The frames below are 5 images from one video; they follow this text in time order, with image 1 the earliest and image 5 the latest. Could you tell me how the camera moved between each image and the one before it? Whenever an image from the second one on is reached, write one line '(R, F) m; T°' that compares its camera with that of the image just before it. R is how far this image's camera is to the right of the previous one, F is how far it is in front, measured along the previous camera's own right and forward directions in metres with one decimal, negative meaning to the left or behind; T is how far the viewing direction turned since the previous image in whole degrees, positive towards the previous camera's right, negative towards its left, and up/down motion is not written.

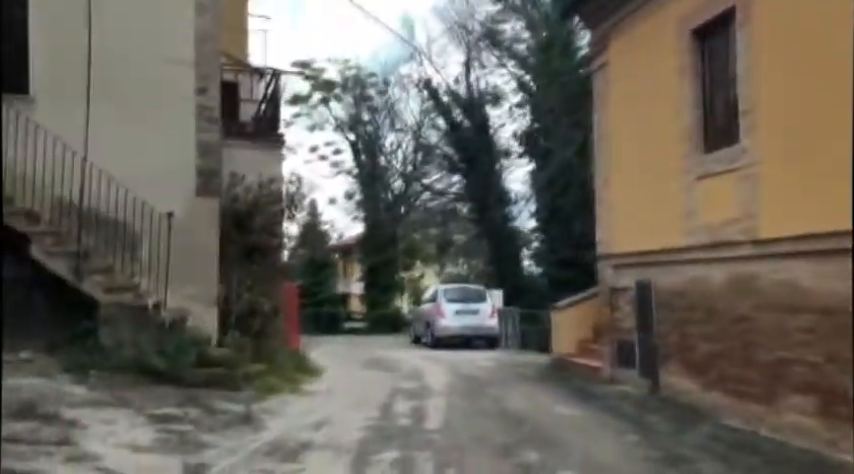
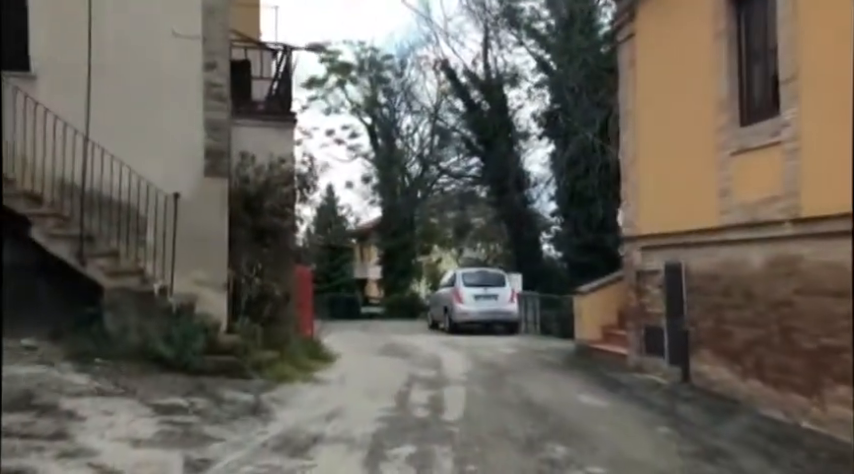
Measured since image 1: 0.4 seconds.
(0.0, +0.5) m; -1°
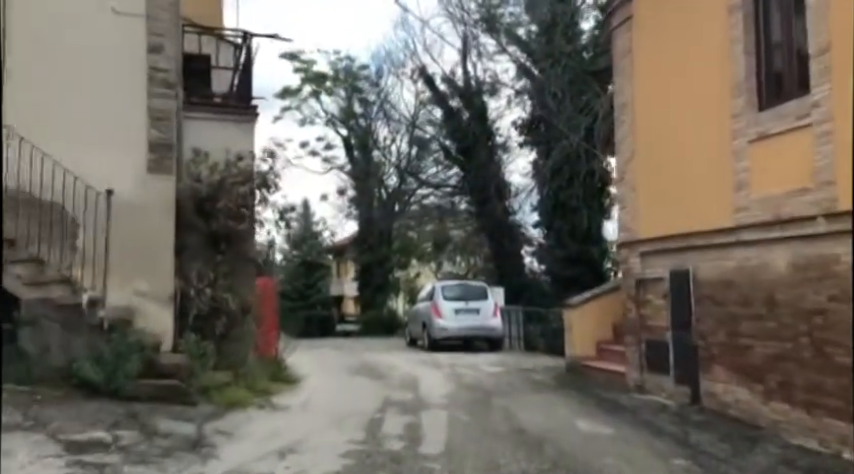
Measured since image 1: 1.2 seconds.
(0.0, +1.1) m; +2°
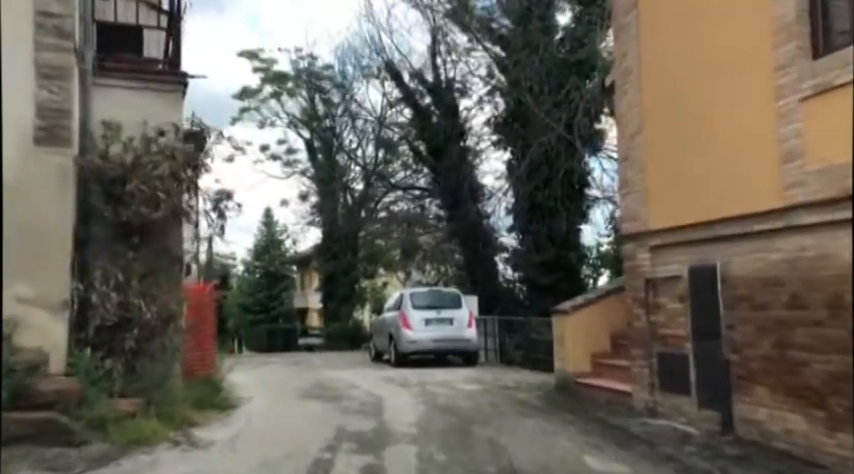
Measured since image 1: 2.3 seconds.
(0.0, +1.7) m; +3°
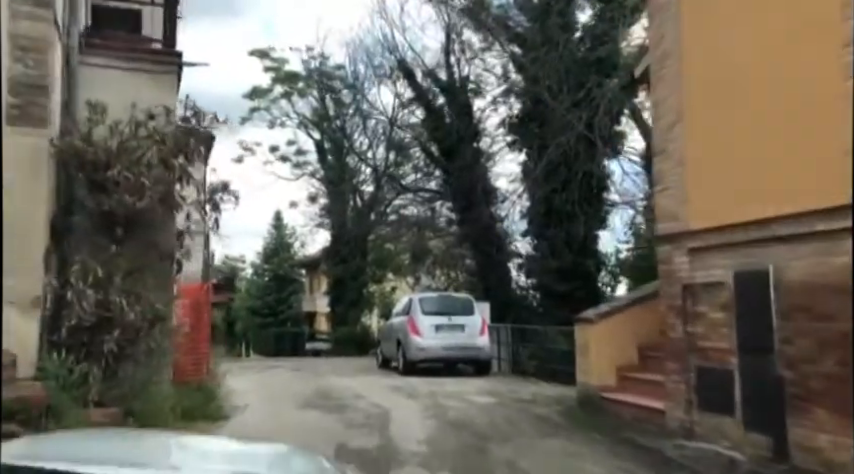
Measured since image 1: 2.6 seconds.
(0.0, +0.7) m; -1°
